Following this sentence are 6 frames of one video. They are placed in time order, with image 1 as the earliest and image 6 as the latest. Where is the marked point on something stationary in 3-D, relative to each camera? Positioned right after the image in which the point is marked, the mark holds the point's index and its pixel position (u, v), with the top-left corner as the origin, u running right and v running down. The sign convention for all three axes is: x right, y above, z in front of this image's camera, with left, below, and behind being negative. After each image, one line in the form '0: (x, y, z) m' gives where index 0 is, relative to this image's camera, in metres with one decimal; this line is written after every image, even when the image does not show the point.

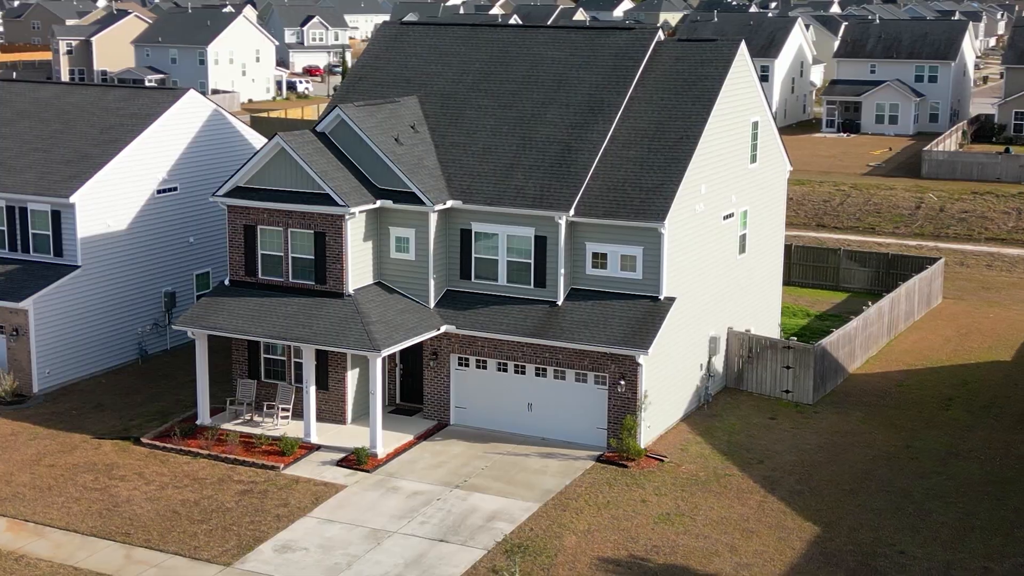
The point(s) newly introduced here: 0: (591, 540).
0: (+0.9, -3.2, +19.7) m
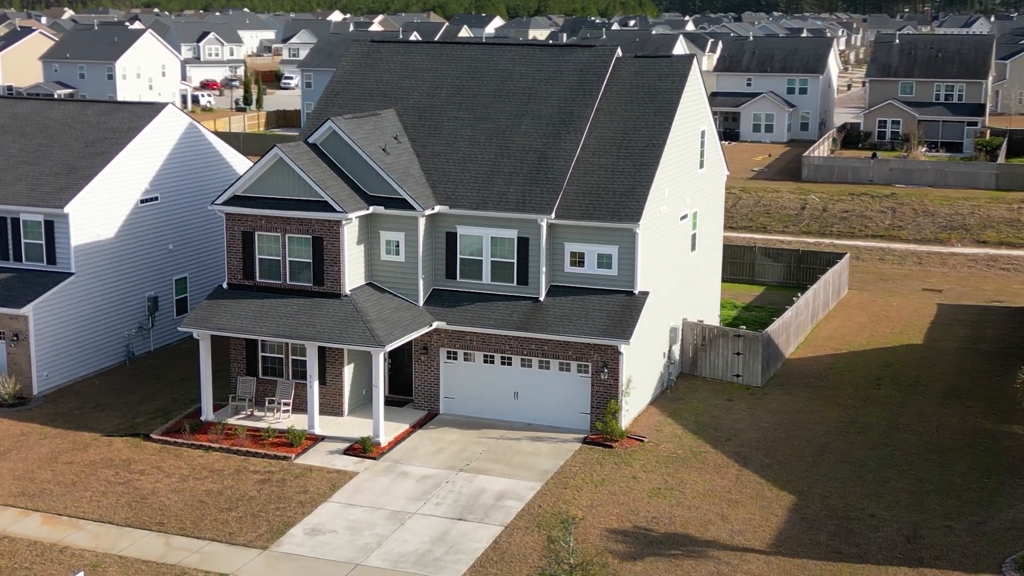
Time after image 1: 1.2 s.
0: (+1.2, -3.1, +21.8) m
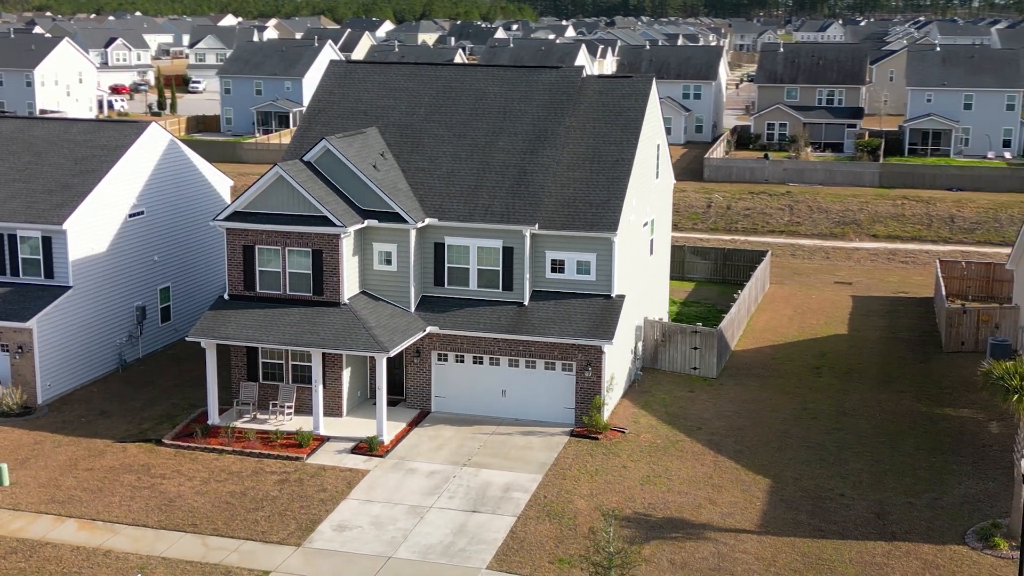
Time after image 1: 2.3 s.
0: (+1.3, -3.2, +24.0) m
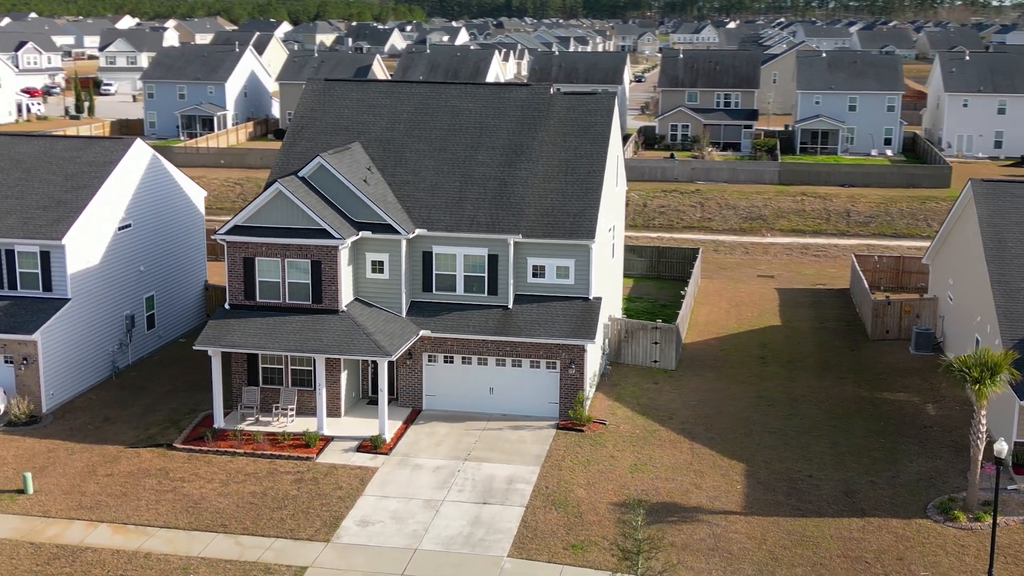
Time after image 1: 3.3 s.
0: (+1.4, -3.3, +26.0) m
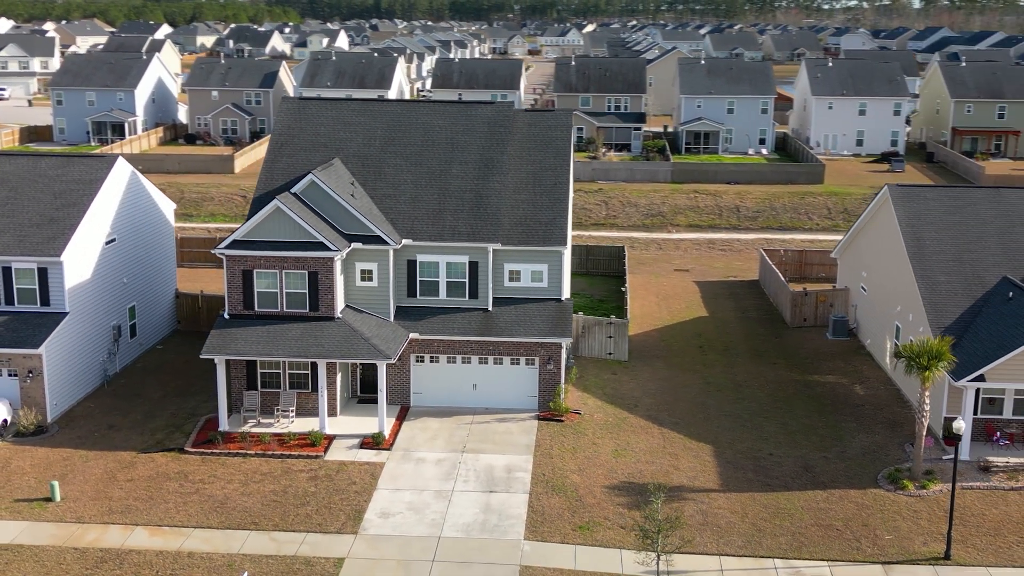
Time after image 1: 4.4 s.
0: (+1.4, -3.3, +28.3) m
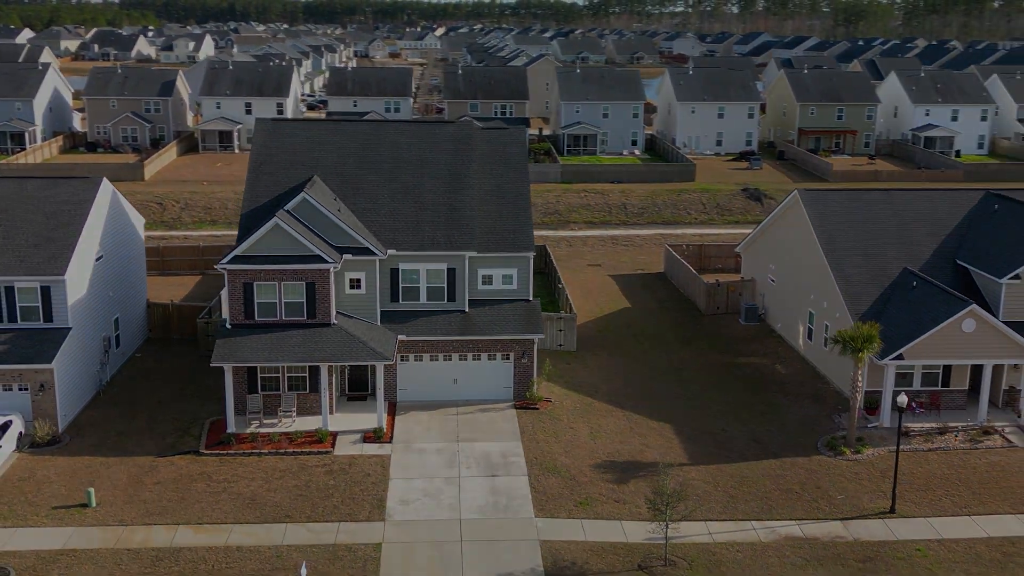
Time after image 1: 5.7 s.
0: (+1.2, -3.3, +30.9) m
